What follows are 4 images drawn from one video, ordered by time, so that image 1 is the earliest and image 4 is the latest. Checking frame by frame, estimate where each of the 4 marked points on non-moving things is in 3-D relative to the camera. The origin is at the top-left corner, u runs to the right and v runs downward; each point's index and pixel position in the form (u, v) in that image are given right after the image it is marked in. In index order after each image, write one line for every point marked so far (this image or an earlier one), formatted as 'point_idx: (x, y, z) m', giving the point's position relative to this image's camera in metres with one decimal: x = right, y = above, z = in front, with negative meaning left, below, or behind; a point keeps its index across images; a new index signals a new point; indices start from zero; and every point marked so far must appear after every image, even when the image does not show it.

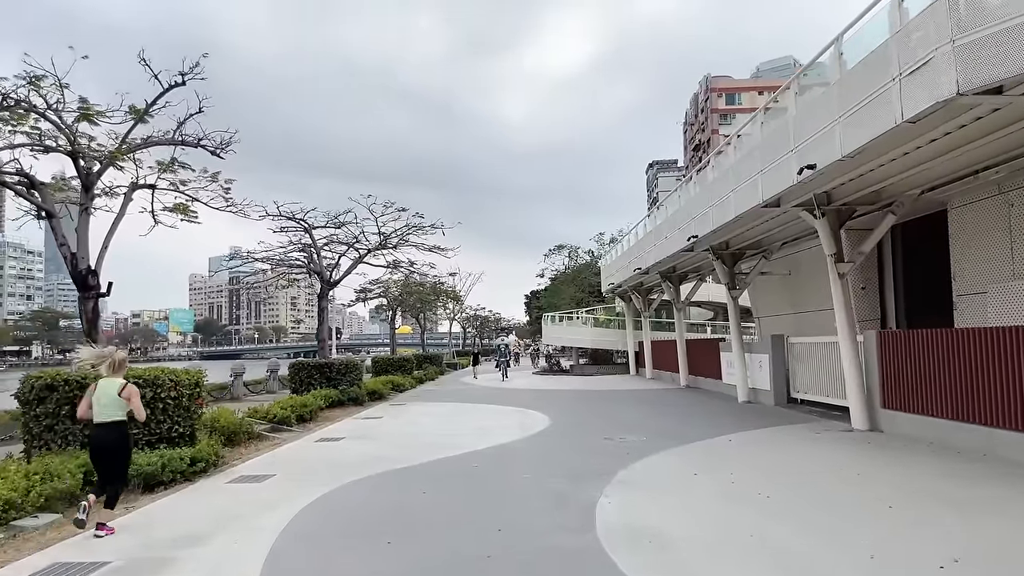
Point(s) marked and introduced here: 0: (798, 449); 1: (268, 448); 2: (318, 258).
0: (+3.9, -2.2, +9.9) m
1: (-3.7, -2.4, +10.9) m
2: (-5.2, +0.8, +19.4) m
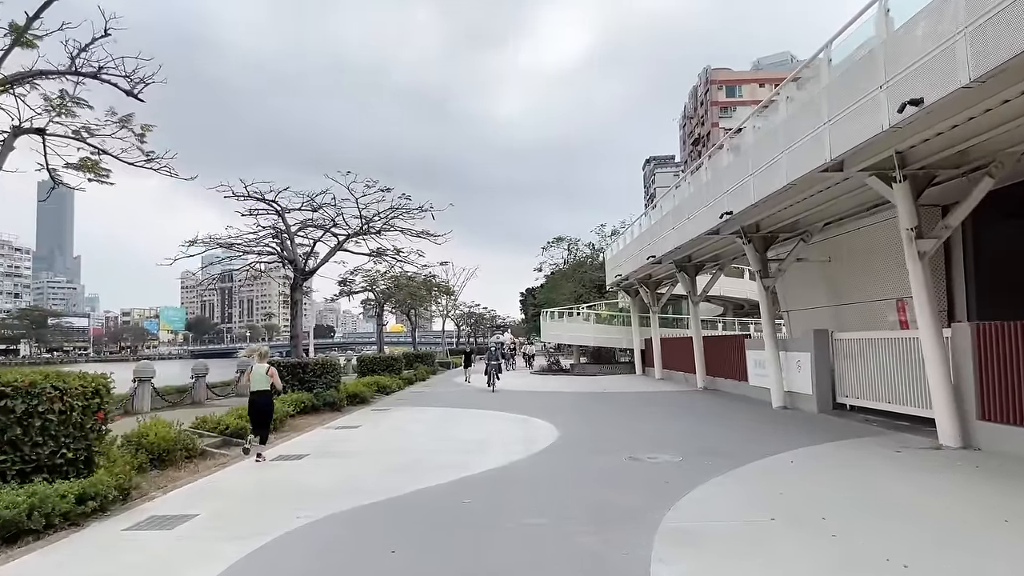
0: (+4.0, -2.0, +7.8) m
1: (-3.7, -2.2, +8.8) m
2: (-5.2, +1.0, +17.2) m
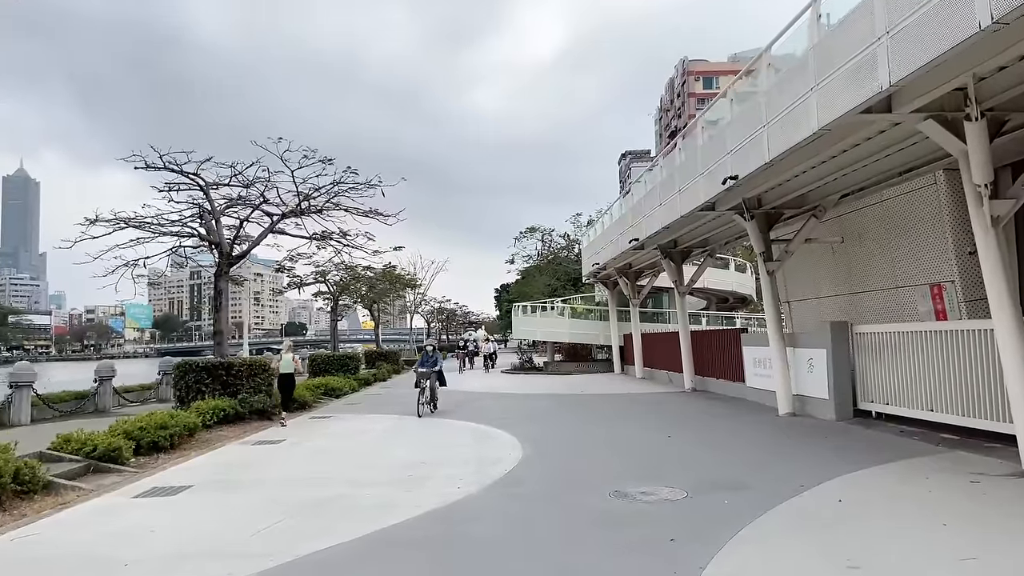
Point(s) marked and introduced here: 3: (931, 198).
0: (+3.5, -1.8, +5.7) m
1: (-4.2, -2.0, +6.4) m
2: (-6.0, +1.3, +14.8) m
3: (+5.7, +1.2, +9.9) m
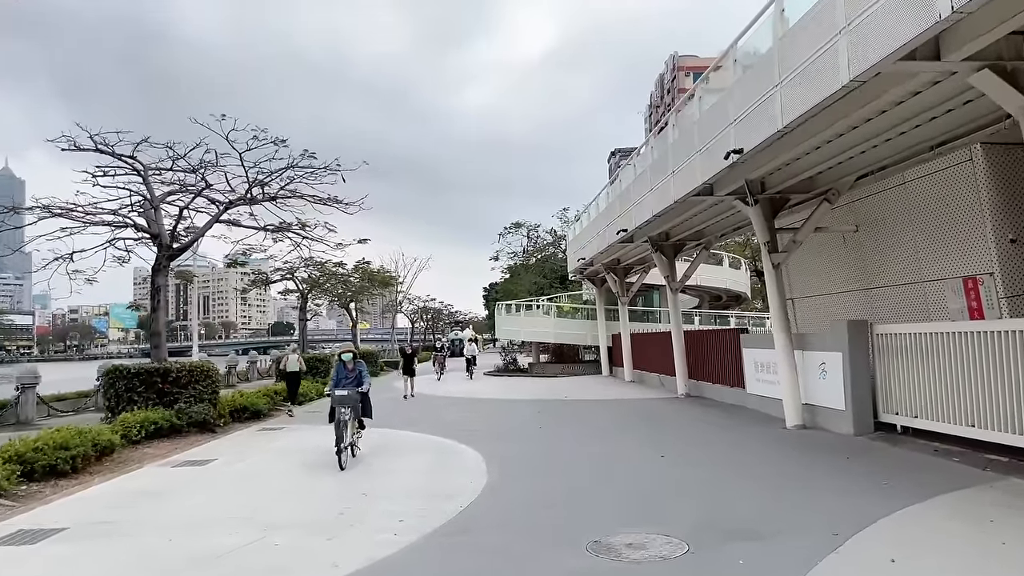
0: (+3.2, -1.7, +4.3) m
1: (-4.5, -1.9, +4.9) m
2: (-6.5, +1.3, +13.2) m
3: (+5.3, +1.3, +8.5) m
